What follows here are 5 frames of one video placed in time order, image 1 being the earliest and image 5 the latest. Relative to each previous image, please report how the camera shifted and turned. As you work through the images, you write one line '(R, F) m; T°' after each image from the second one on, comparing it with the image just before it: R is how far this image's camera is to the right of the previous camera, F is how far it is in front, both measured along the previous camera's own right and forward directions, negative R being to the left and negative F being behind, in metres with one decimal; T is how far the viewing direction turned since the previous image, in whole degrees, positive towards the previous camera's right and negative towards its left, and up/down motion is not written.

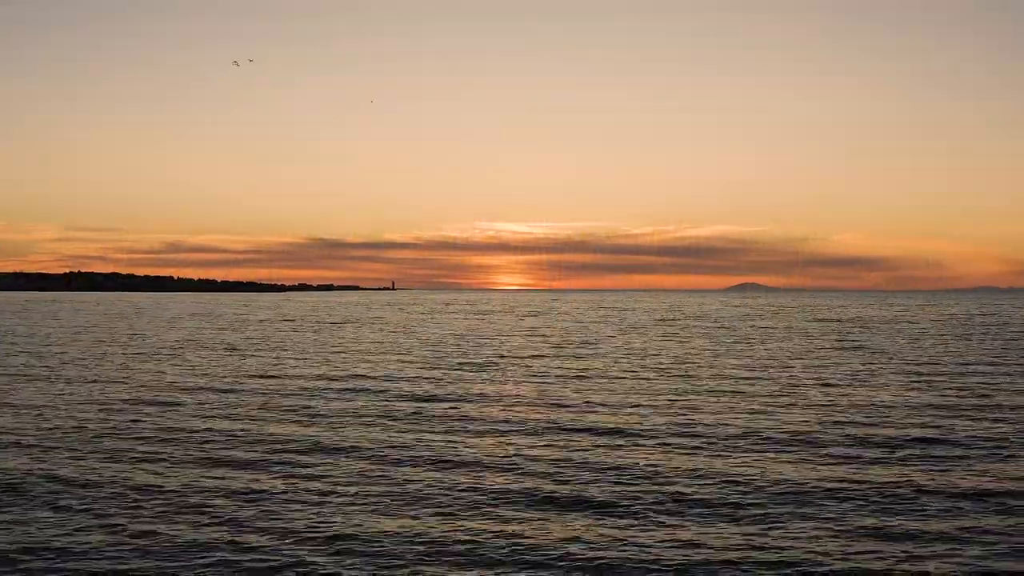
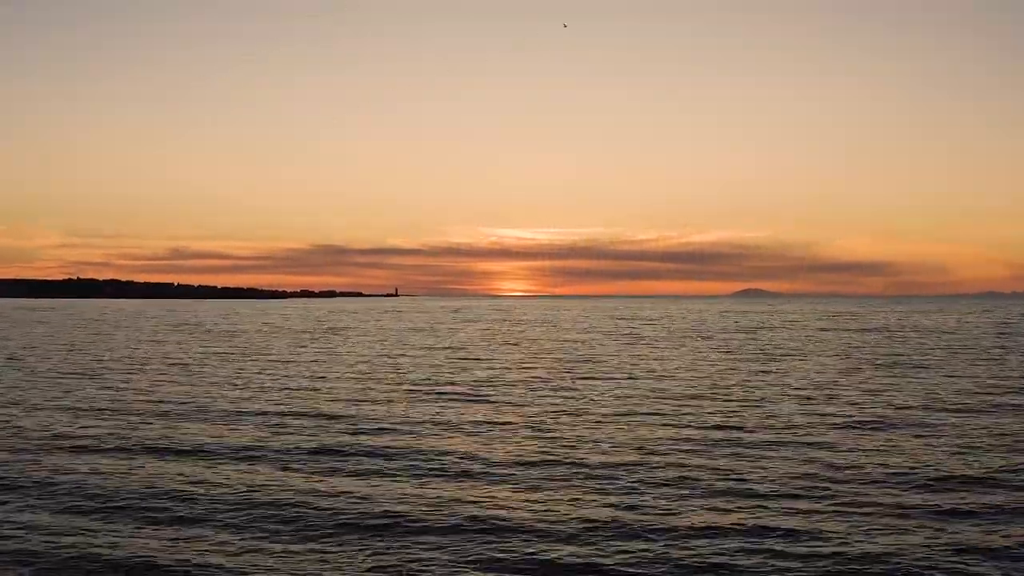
(0.0, +6.6) m; 0°
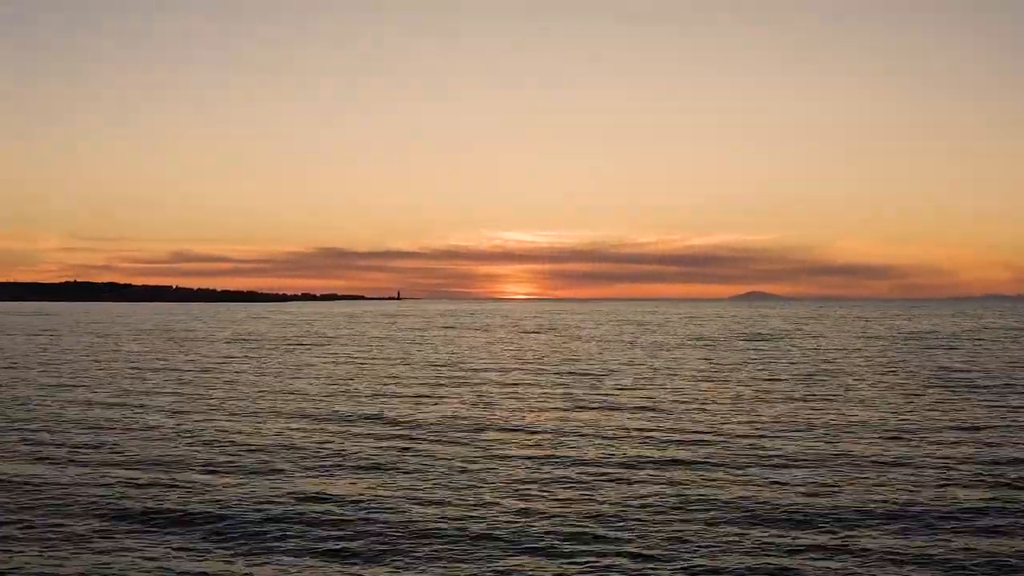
(-0.2, +7.4) m; 0°
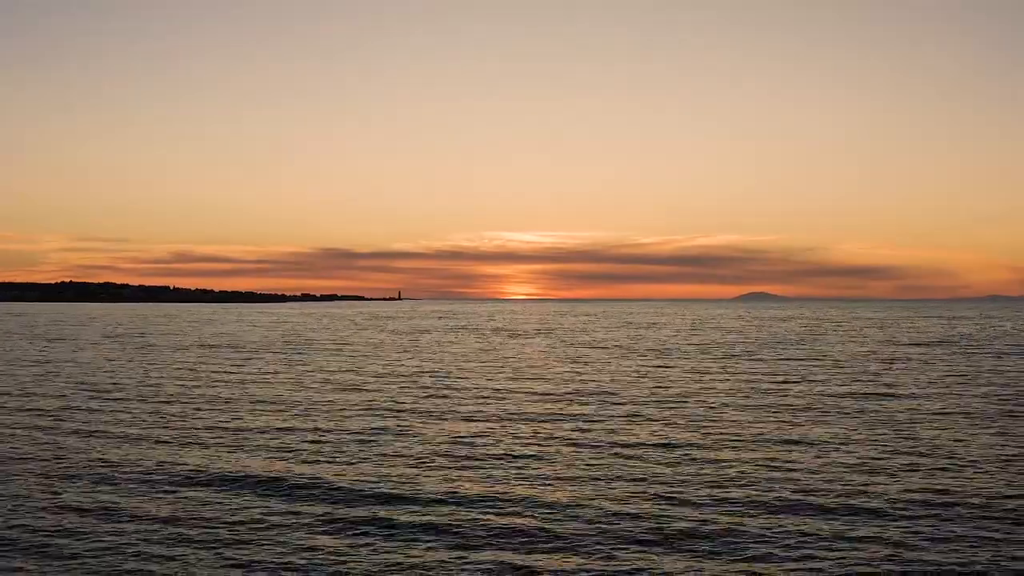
(-0.2, +9.4) m; 0°
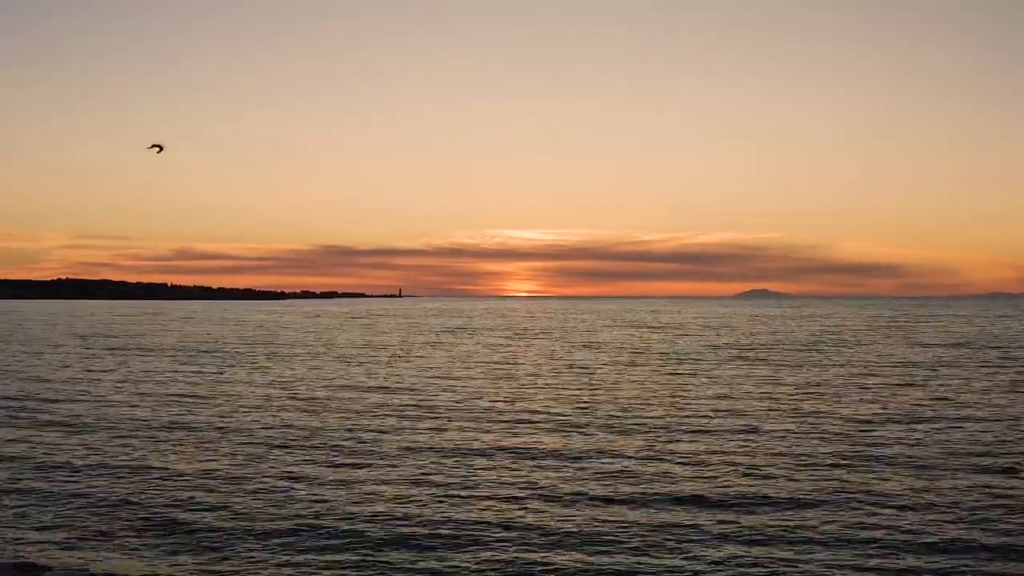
(-0.3, +6.8) m; 0°
